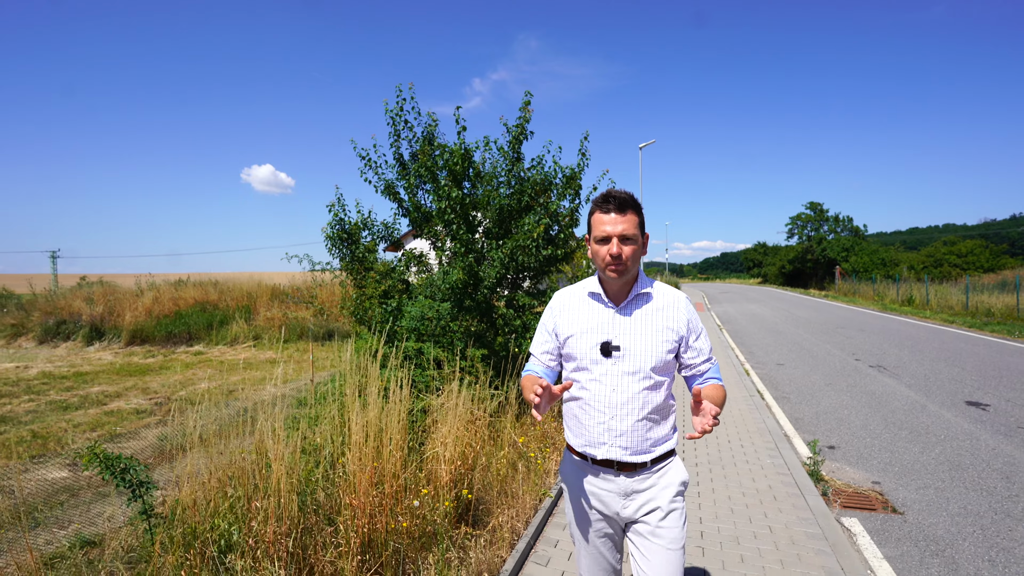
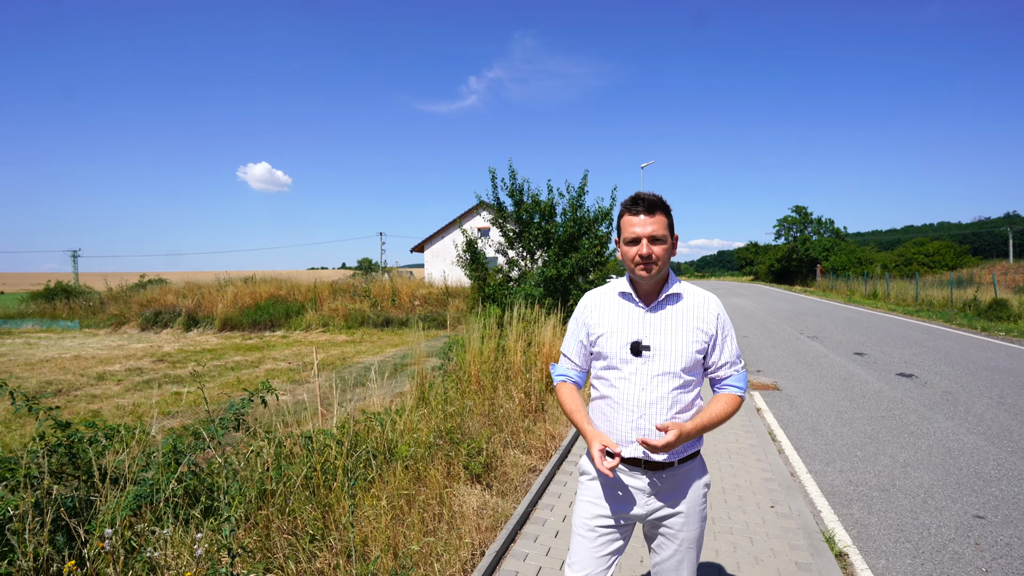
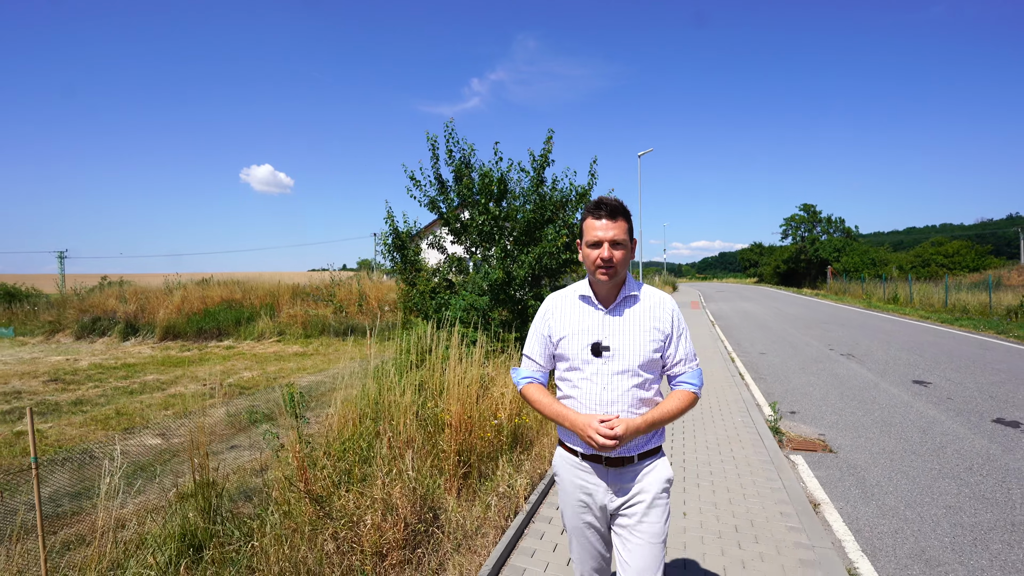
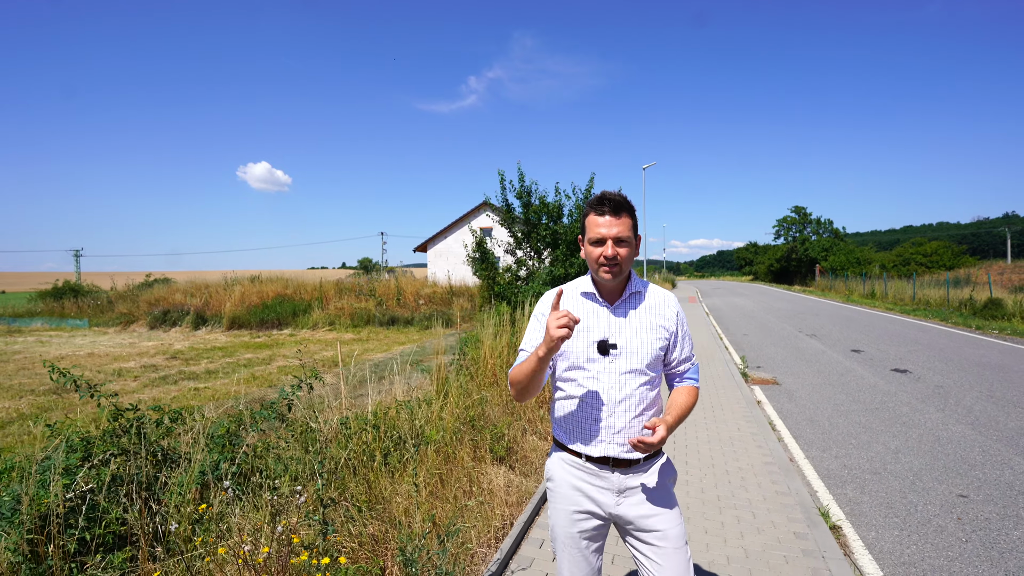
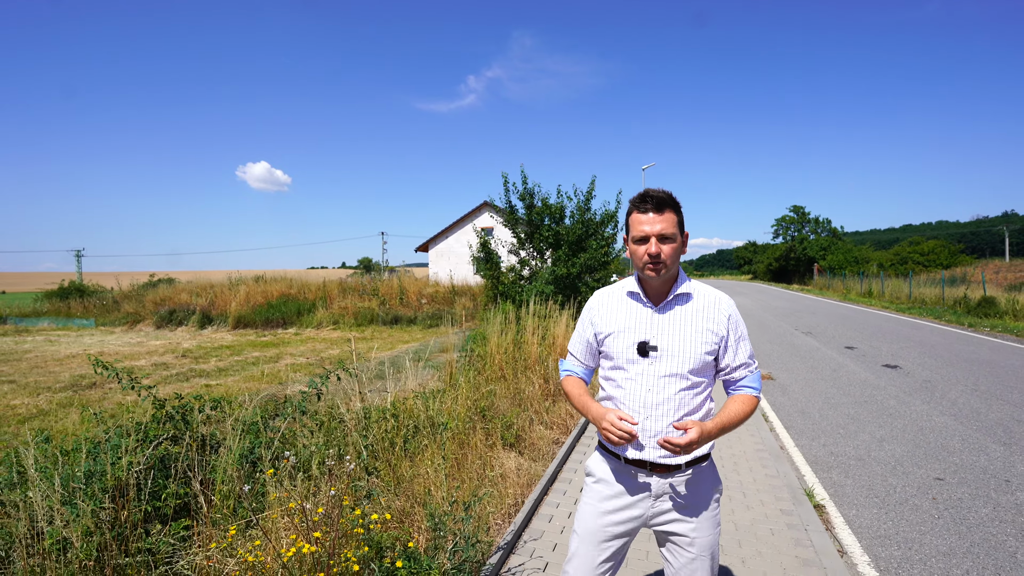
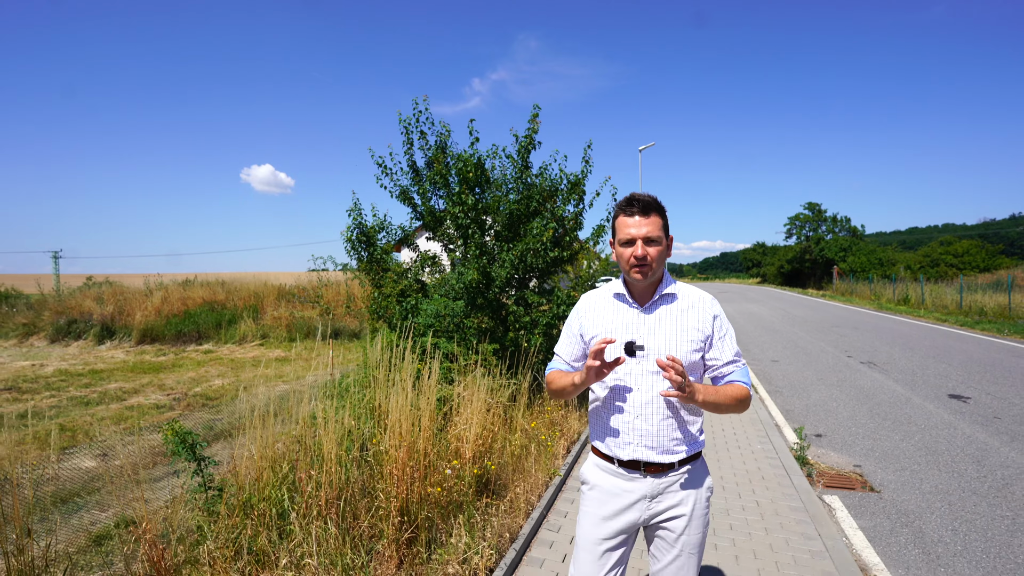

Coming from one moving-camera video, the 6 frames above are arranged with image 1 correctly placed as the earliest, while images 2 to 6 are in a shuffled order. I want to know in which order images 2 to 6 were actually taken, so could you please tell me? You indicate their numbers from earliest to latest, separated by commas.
6, 3, 2, 4, 5
